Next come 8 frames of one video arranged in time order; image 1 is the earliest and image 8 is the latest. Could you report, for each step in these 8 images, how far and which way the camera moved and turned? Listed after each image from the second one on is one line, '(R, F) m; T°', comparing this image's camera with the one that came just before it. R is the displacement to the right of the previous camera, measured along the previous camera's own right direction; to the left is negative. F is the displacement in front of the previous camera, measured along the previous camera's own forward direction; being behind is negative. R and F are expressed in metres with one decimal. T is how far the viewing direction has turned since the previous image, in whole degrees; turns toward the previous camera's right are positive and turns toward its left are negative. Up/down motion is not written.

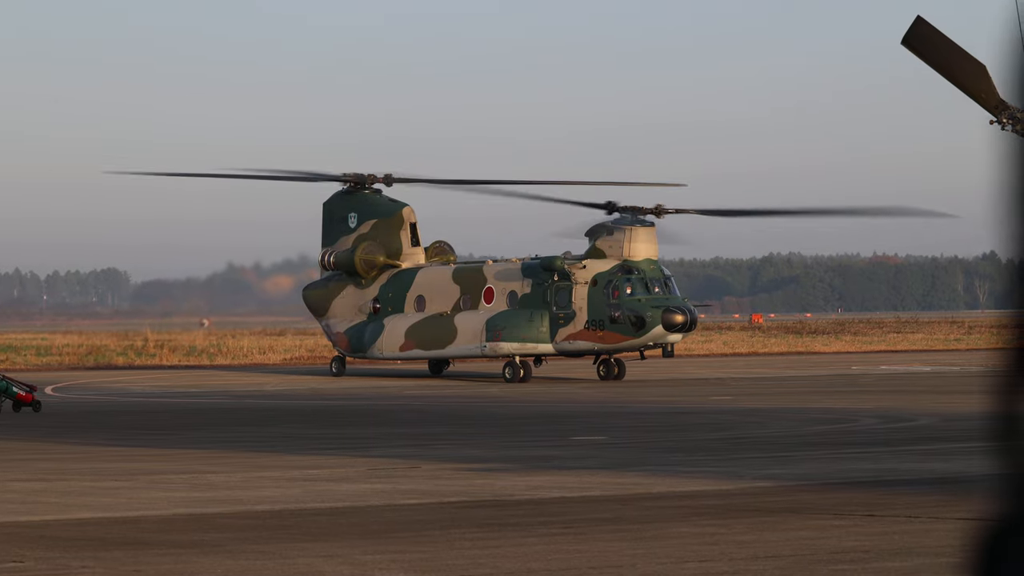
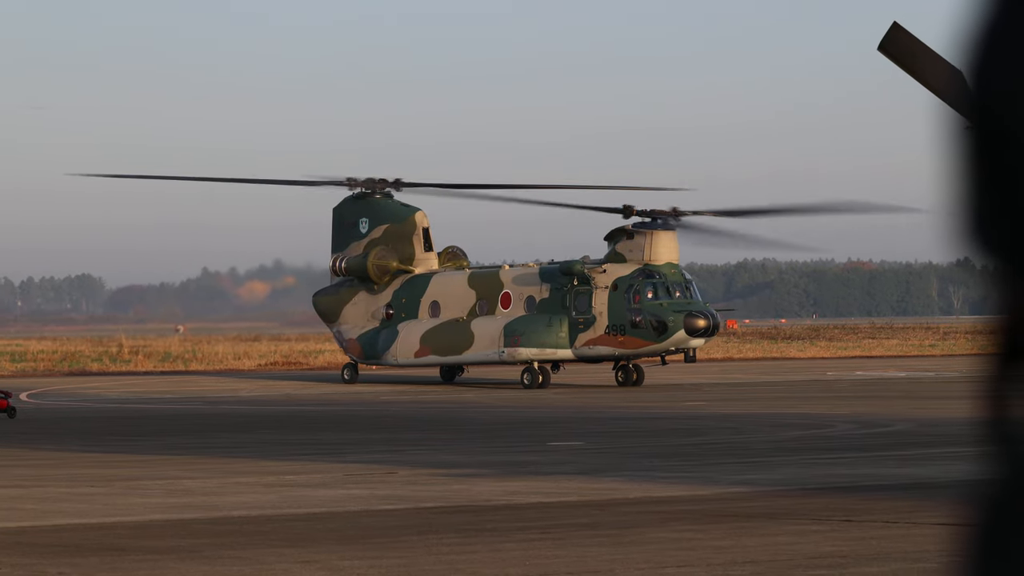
(+0.4, 0.0) m; 0°
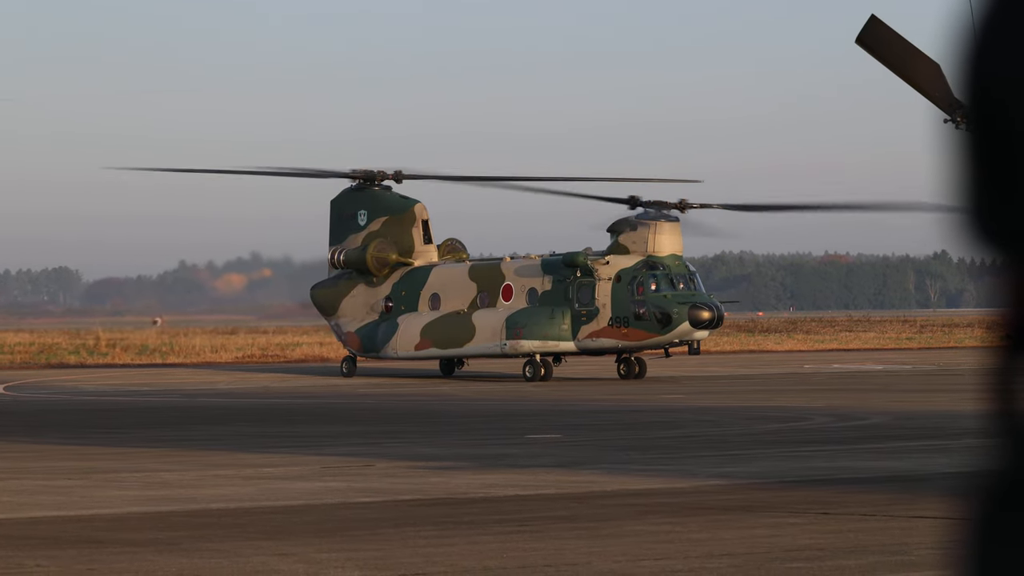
(0.0, 0.0) m; +1°
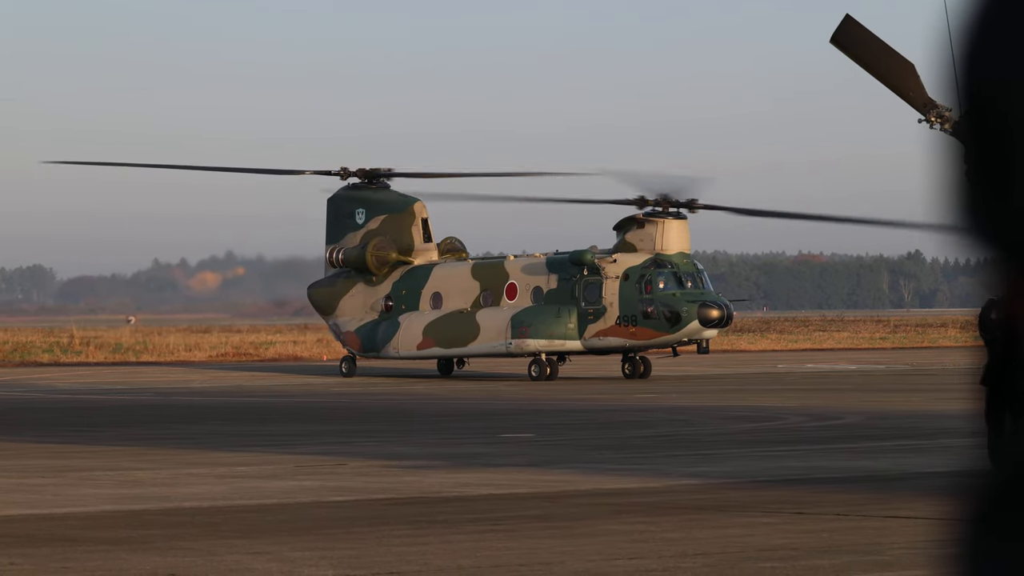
(0.0, 0.0) m; +1°
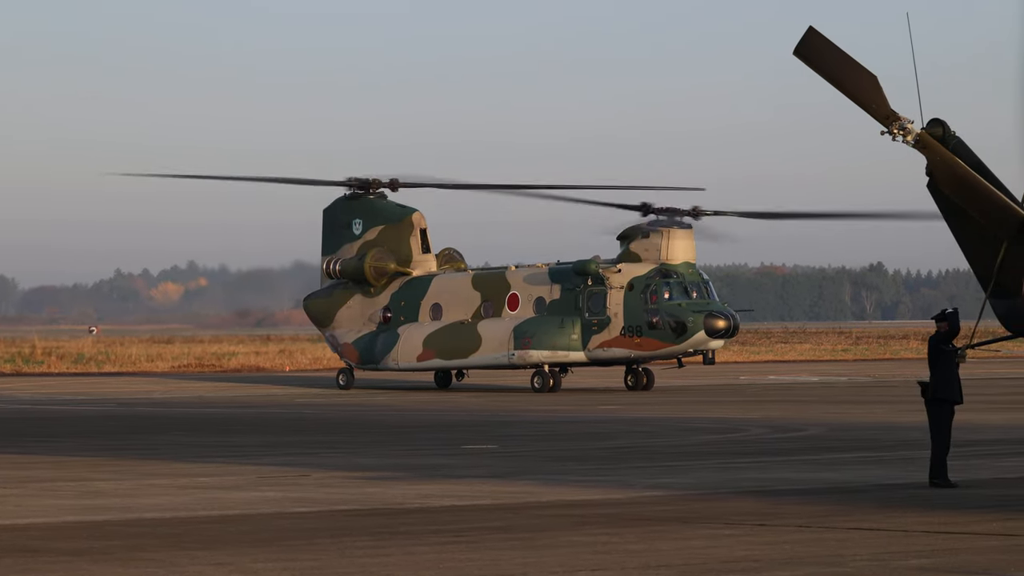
(+0.1, 0.0) m; +1°
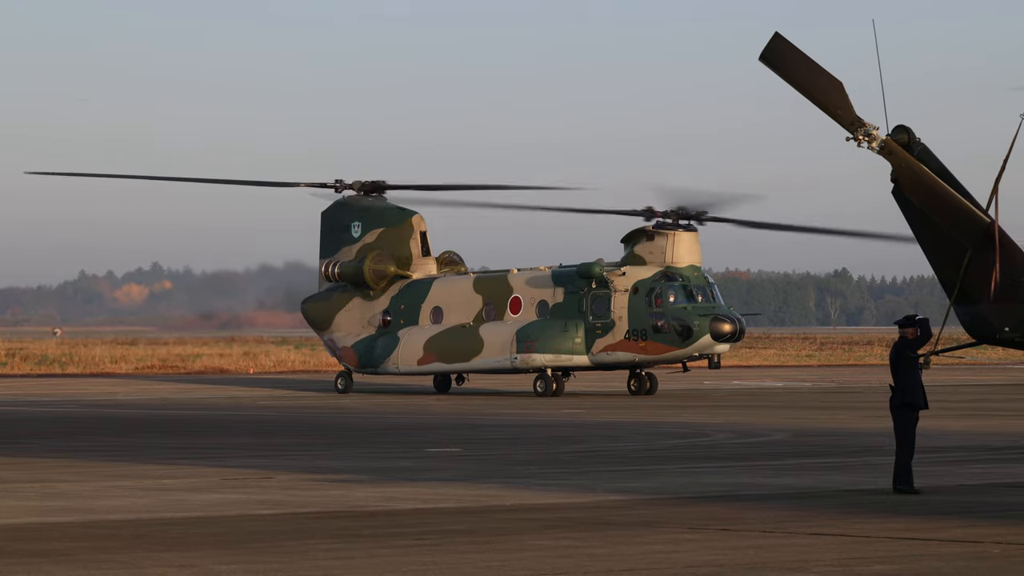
(+0.4, 0.0) m; 0°
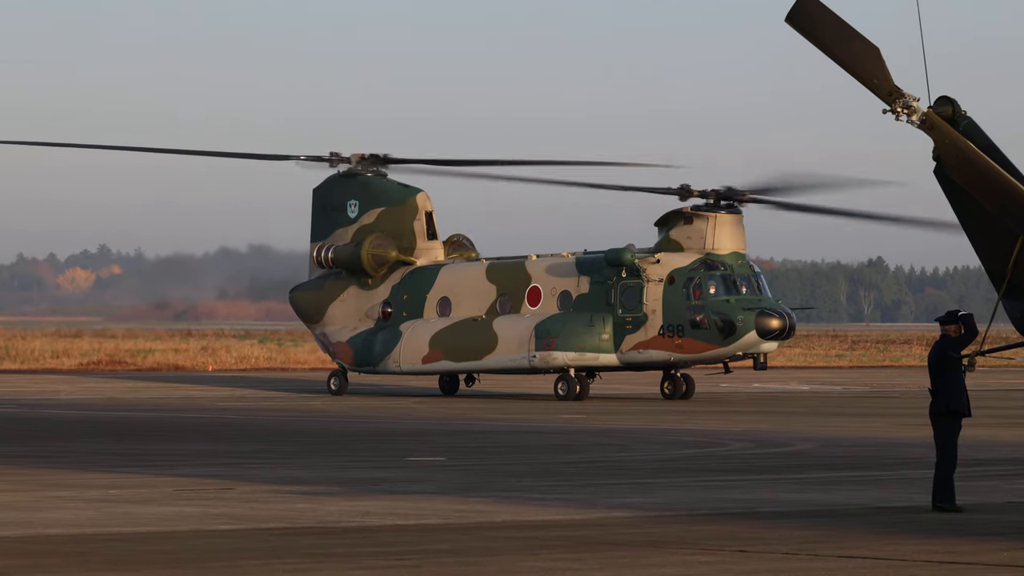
(+0.2, +1.9) m; 0°
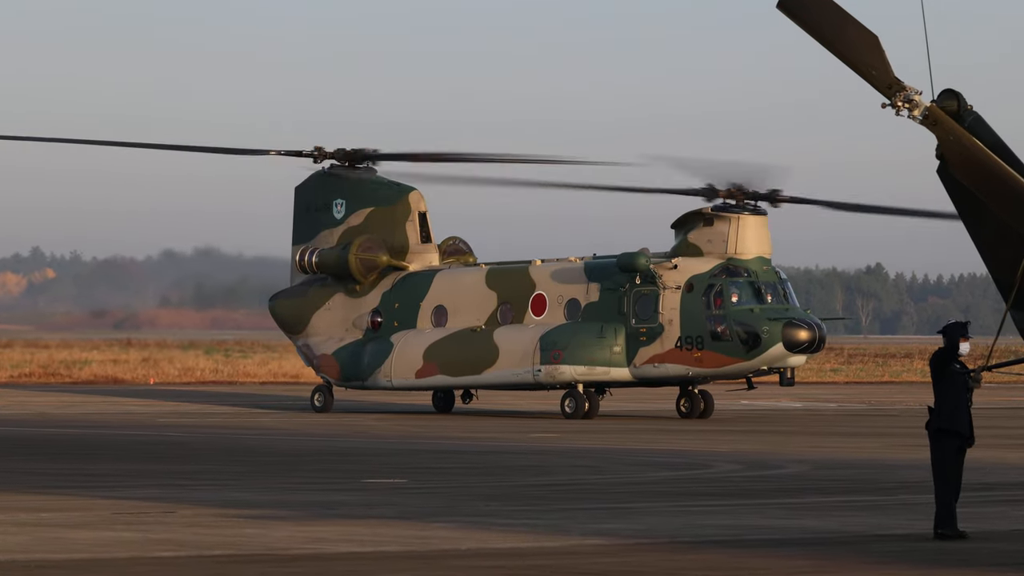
(+0.5, +1.2) m; -1°
